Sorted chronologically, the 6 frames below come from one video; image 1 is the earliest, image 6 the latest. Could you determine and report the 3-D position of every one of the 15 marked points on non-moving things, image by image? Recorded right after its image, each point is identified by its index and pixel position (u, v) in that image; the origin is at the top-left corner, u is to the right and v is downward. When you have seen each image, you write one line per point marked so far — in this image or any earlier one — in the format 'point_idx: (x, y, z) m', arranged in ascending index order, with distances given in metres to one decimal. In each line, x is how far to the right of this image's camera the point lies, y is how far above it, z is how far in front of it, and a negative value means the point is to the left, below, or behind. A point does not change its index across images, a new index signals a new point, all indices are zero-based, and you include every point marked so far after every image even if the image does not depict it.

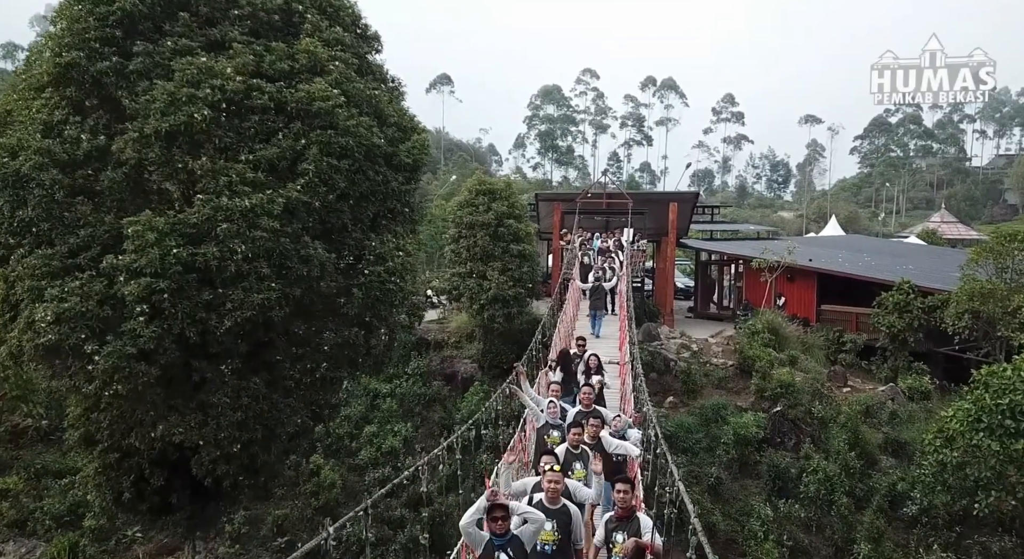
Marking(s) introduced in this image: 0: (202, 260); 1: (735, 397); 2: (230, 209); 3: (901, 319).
0: (-2.6, +0.2, +6.0) m
1: (+3.7, -2.0, +12.0) m
2: (-2.4, +0.6, +6.1) m
3: (+6.9, -0.7, +12.8) m
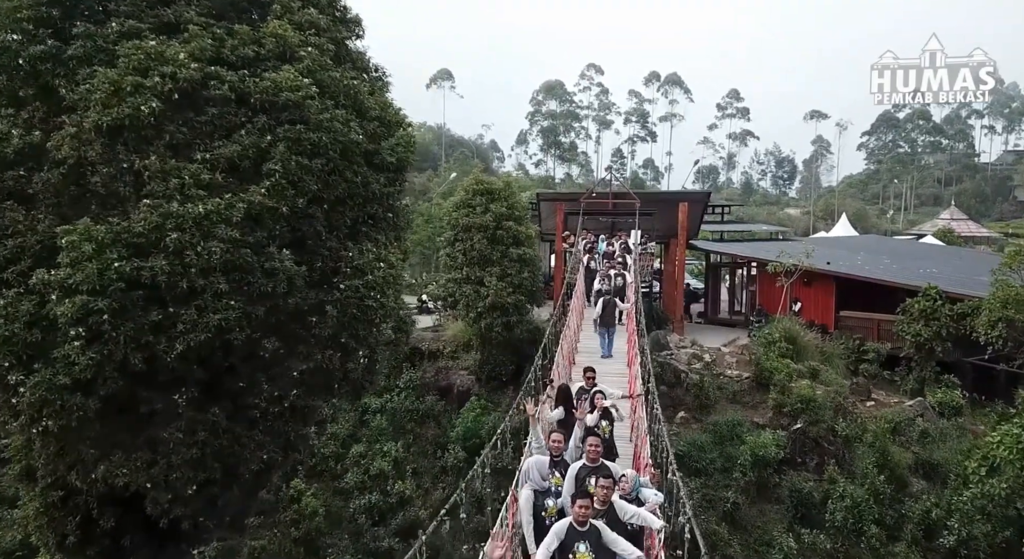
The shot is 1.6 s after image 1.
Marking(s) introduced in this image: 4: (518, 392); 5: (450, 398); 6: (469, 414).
0: (-2.6, 0.0, +5.2) m
1: (+3.7, -2.1, +11.2) m
2: (-2.4, +0.5, +5.3) m
3: (+6.9, -0.8, +11.9) m
4: (+0.1, -1.8, +11.8) m
5: (-1.0, -2.0, +11.9) m
6: (-0.6, -2.0, +10.9) m
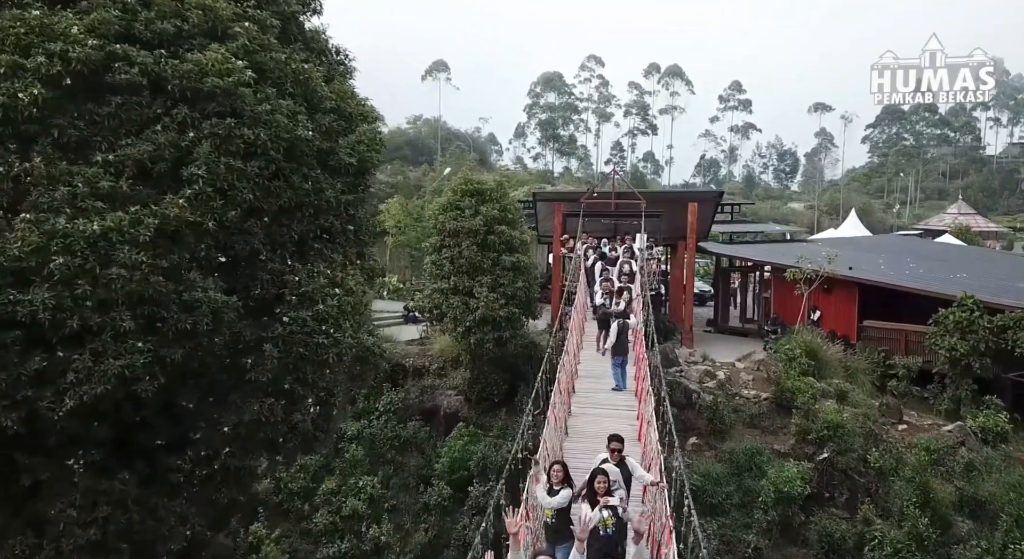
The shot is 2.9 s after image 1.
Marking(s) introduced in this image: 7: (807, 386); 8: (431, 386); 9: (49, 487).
0: (-2.7, -0.2, +4.0) m
1: (+3.6, -2.2, +10.0) m
2: (-2.5, +0.3, +4.1) m
3: (+6.8, -0.9, +10.8) m
4: (0.0, -2.0, +10.6) m
5: (-1.1, -2.1, +10.7) m
6: (-0.7, -2.2, +9.8) m
7: (+4.3, -1.5, +10.4) m
8: (-1.2, -1.6, +10.9) m
9: (-2.8, -1.2, +4.3) m
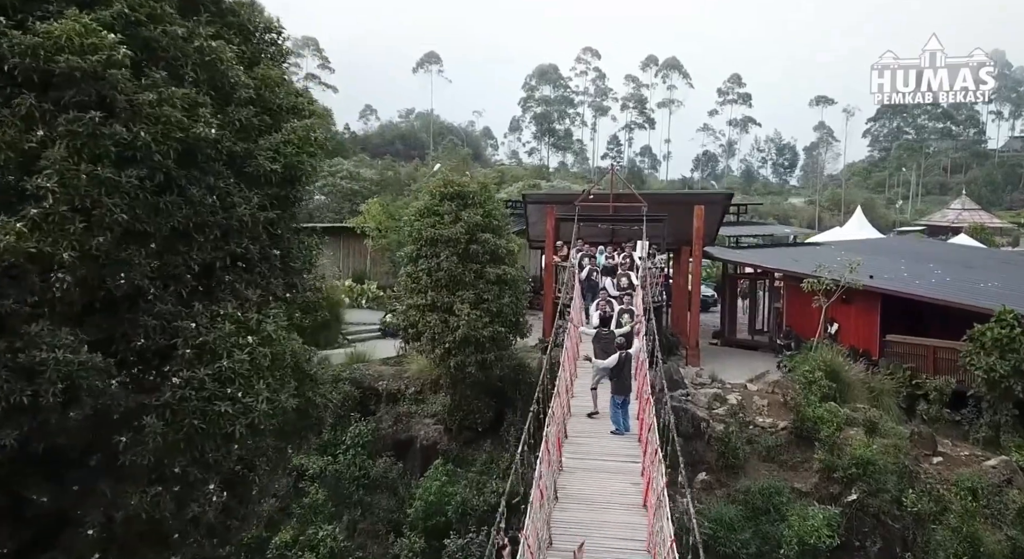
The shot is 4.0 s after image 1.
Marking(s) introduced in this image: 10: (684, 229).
0: (-2.9, -0.4, +2.8) m
1: (+3.4, -2.4, +8.9) m
2: (-2.7, 0.0, +2.9) m
3: (+6.6, -1.1, +9.6) m
4: (-0.2, -2.2, +9.4) m
5: (-1.3, -2.3, +9.5) m
6: (-0.9, -2.4, +8.6) m
7: (+4.1, -1.7, +9.2) m
8: (-1.4, -1.8, +9.7) m
9: (-2.9, -1.5, +3.1) m
10: (+2.9, +0.8, +12.0) m
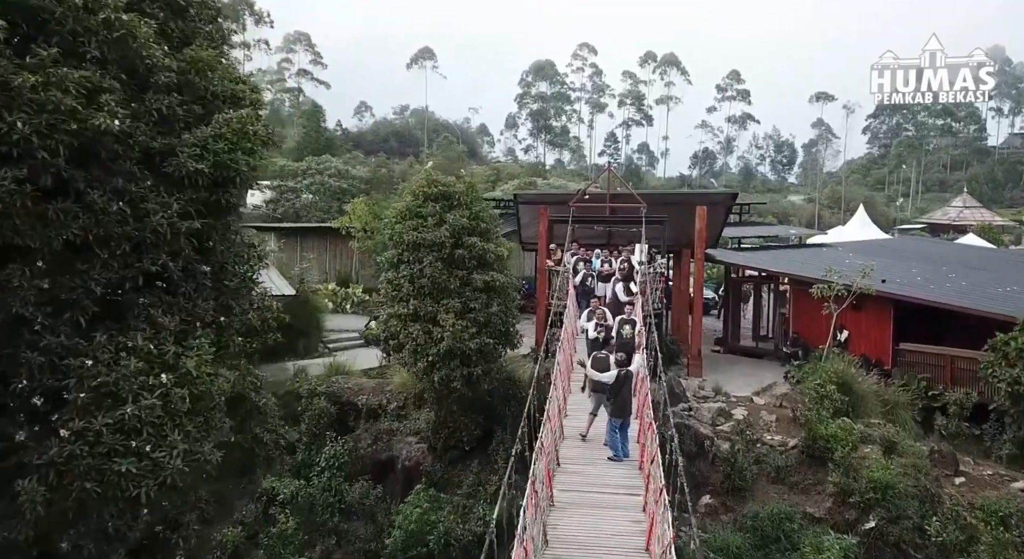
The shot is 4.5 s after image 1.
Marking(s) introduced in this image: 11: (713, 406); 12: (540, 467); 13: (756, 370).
0: (-3.0, -0.5, +2.1) m
1: (+3.3, -2.5, +8.2) m
2: (-2.8, -0.1, +2.2) m
3: (+6.4, -1.2, +8.9) m
4: (-0.3, -2.3, +8.7) m
5: (-1.4, -2.4, +8.8) m
6: (-1.1, -2.5, +7.9) m
7: (+3.9, -1.8, +8.6) m
8: (-1.5, -1.9, +9.0) m
9: (-3.1, -1.6, +2.4) m
10: (+2.7, +0.8, +11.3) m
11: (+2.6, -1.7, +9.5) m
12: (+0.2, -1.3, +5.3) m
13: (+3.8, -1.4, +11.3) m
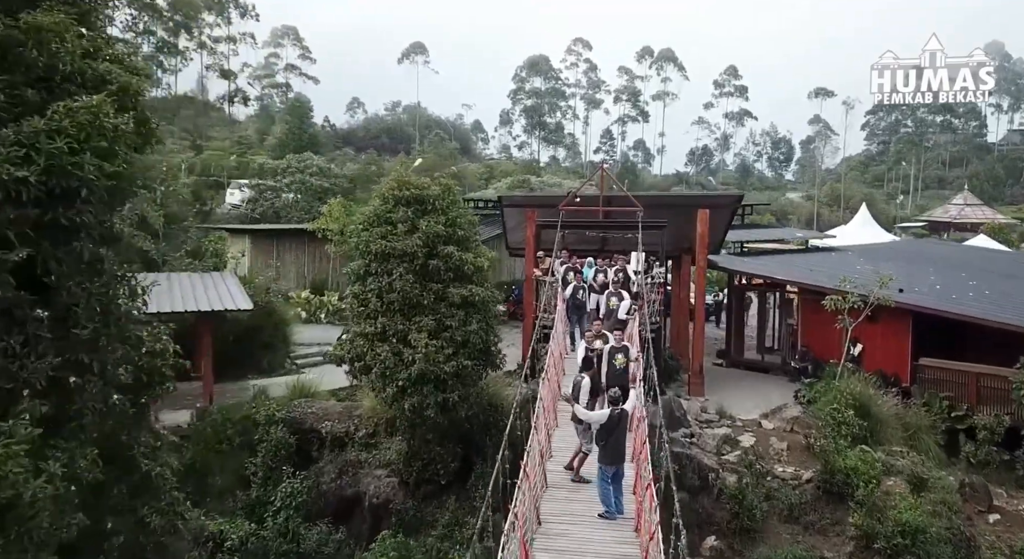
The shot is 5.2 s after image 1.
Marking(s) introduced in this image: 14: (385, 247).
0: (-3.2, -0.7, +1.1) m
1: (+3.1, -2.6, +7.3) m
2: (-3.0, -0.3, +1.2) m
3: (+6.2, -1.3, +8.0) m
4: (-0.5, -2.4, +7.8) m
5: (-1.6, -2.5, +7.8) m
6: (-1.3, -2.6, +6.9) m
7: (+3.7, -1.9, +7.6) m
8: (-1.8, -2.0, +8.1) m
9: (-3.2, -1.8, +1.4) m
10: (+2.5, +0.6, +10.4) m
11: (+2.4, -1.8, +8.6) m
12: (0.0, -1.5, +4.3) m
13: (+3.6, -1.5, +10.3) m
14: (-1.4, +0.4, +7.7) m
